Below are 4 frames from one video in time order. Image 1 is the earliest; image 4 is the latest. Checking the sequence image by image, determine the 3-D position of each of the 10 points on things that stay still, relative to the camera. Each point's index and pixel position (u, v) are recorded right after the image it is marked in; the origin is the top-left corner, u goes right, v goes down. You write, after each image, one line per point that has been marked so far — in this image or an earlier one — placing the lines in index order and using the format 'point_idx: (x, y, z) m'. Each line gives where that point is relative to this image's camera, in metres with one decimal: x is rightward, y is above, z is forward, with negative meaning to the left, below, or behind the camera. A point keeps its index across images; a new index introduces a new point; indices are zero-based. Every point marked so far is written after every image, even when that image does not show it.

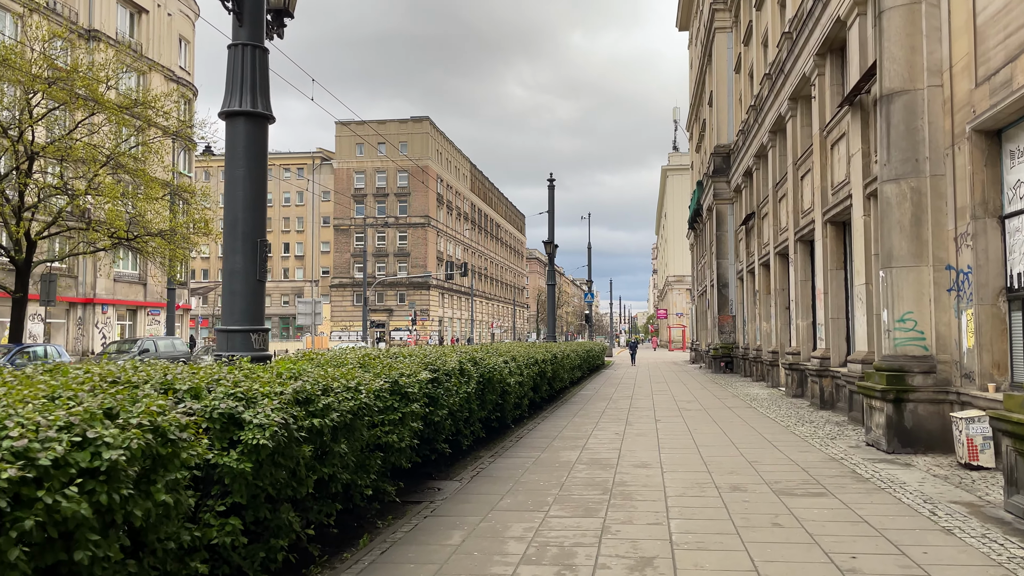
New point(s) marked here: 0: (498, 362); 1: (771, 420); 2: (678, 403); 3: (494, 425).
0: (-0.2, -1.1, +11.8) m
1: (+4.4, -2.2, +13.5) m
2: (+3.5, -2.4, +16.7) m
3: (-0.2, -2.0, +11.6) m
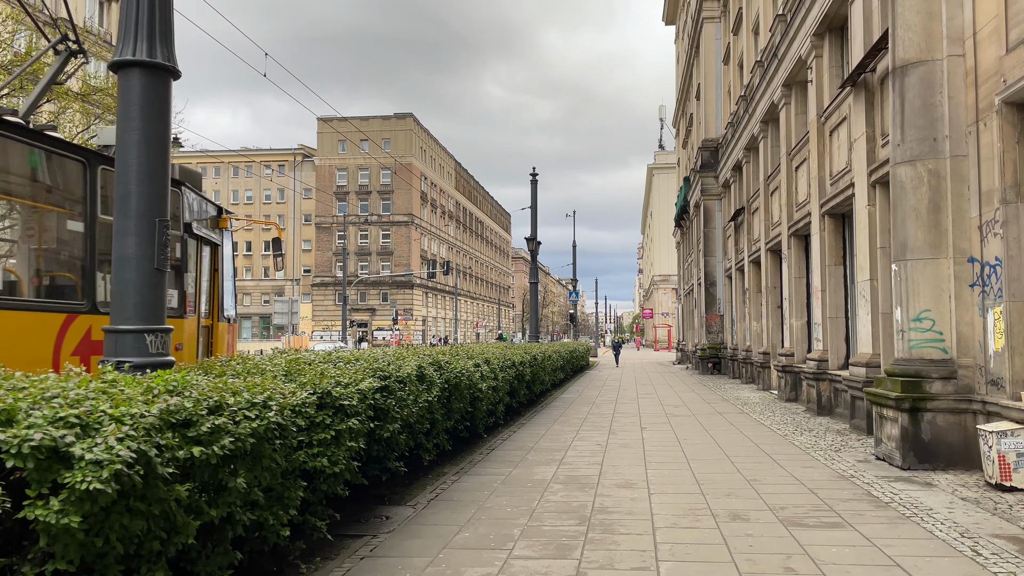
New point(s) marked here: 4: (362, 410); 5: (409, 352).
0: (-0.6, -1.0, +10.7) m
1: (+4.0, -2.2, +12.4) m
2: (+3.0, -2.4, +15.6) m
3: (-0.6, -1.9, +10.4) m
4: (-1.2, -0.9, +6.1) m
5: (-1.2, -0.8, +9.5) m
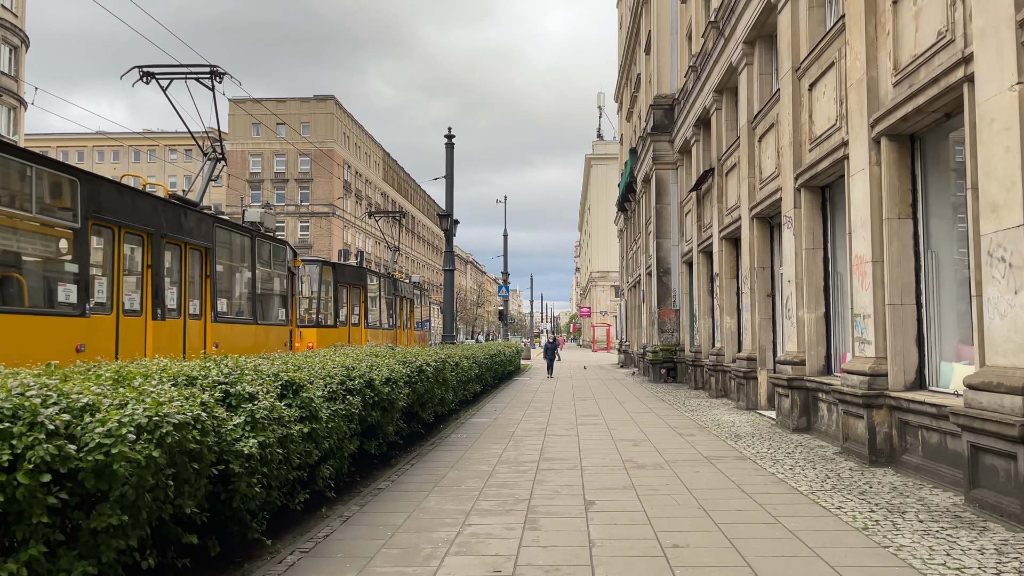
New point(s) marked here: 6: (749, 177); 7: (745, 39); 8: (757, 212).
0: (-1.8, -0.7, +4.7) m
1: (+2.6, -1.8, +6.8) m
2: (+1.3, -2.0, +9.9) m
3: (-1.9, -1.6, +4.5) m
4: (-2.1, -0.6, +0.1) m
5: (-2.4, -0.4, +3.5) m
6: (+4.5, +2.1, +14.9) m
7: (+4.3, +4.7, +14.7) m
8: (+4.5, +1.4, +14.4) m
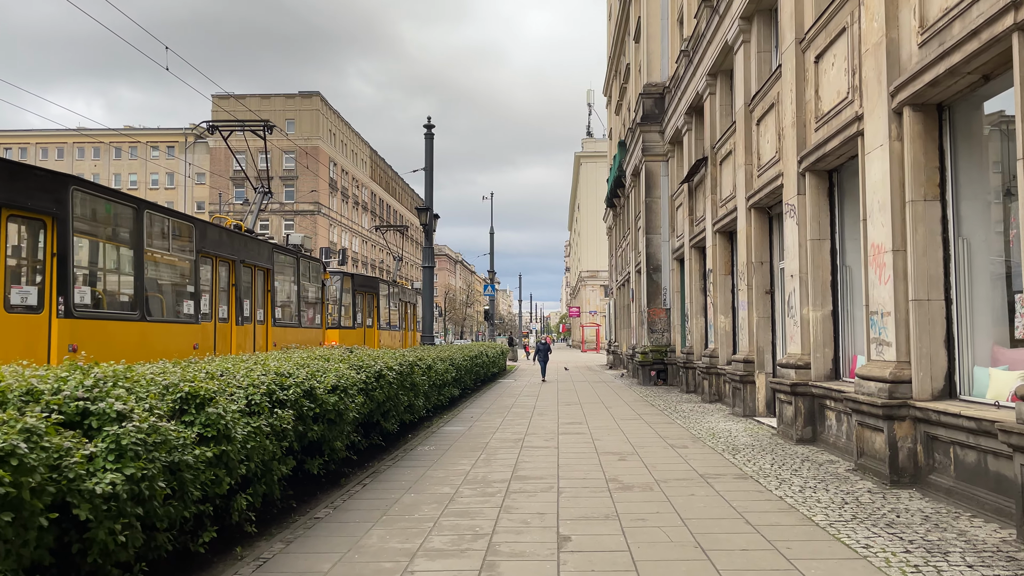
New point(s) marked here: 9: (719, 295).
0: (-2.1, -0.6, +3.5) m
1: (+2.3, -1.8, +5.7) m
2: (+1.0, -1.9, +8.7) m
3: (-2.1, -1.5, +3.2) m
4: (-2.3, -0.5, -1.1) m
5: (-2.7, -0.3, +2.3) m
6: (+4.1, +2.2, +13.7) m
7: (+3.9, +4.7, +13.6) m
8: (+4.1, +1.4, +13.3) m
9: (+4.2, -0.1, +16.2) m
